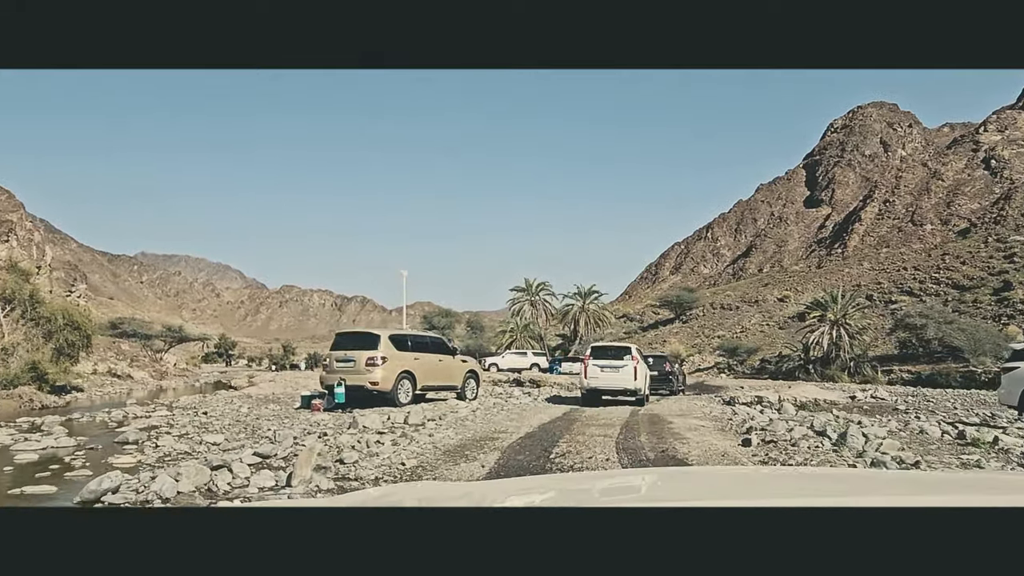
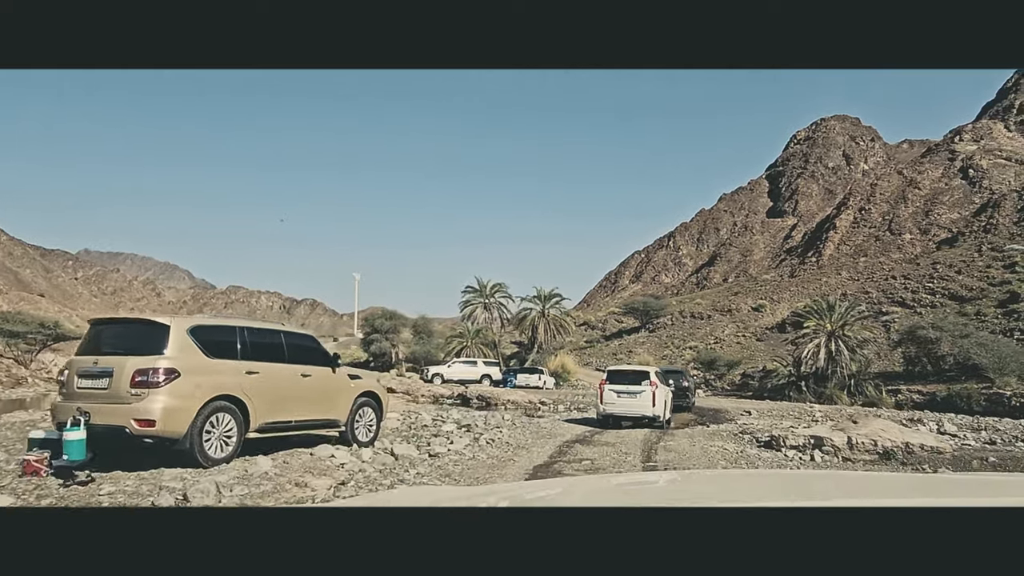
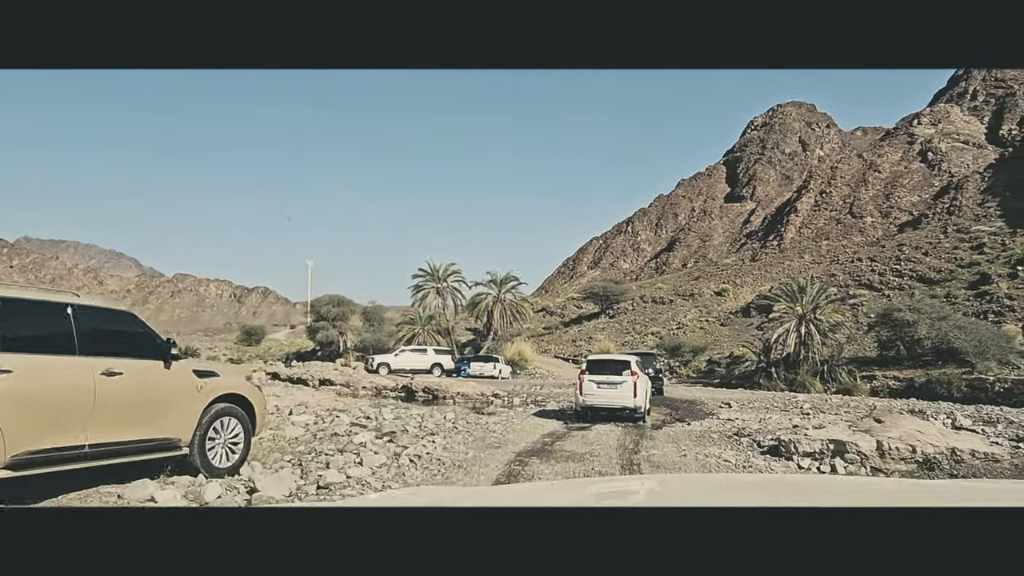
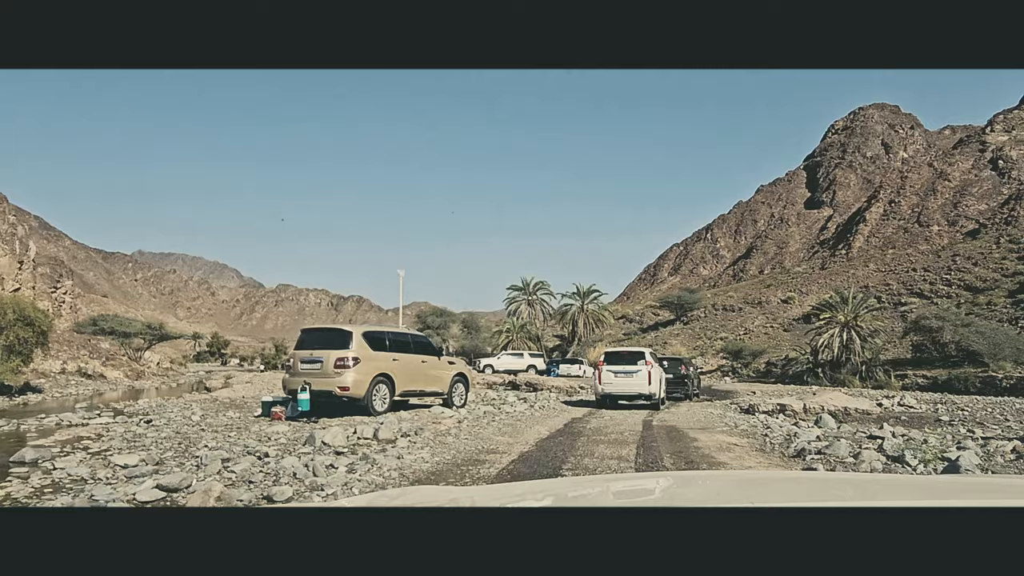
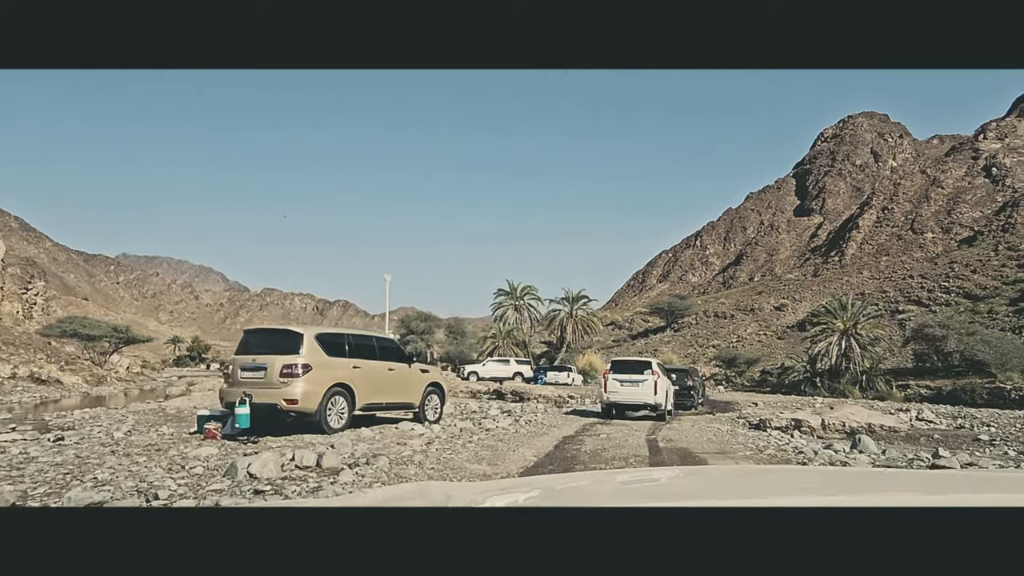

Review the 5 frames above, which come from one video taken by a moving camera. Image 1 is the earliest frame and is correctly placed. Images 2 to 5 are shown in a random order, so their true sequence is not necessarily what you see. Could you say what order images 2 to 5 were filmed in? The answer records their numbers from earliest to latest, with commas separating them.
4, 5, 2, 3
